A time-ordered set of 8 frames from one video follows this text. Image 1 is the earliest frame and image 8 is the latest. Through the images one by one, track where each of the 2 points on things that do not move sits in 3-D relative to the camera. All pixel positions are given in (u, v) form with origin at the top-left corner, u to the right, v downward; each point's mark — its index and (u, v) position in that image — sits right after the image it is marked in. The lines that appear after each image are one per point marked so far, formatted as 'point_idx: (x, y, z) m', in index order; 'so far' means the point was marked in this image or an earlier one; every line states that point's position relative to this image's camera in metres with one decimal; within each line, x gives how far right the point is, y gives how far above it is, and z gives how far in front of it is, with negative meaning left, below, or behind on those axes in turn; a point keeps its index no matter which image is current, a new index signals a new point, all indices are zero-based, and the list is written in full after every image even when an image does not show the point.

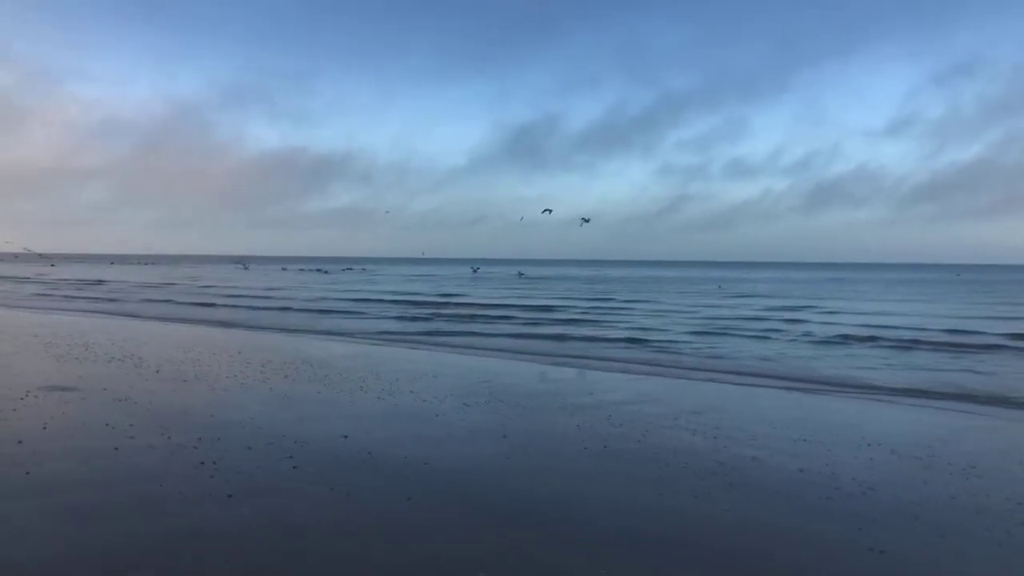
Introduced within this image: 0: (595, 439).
0: (+1.3, -2.3, +10.8) m
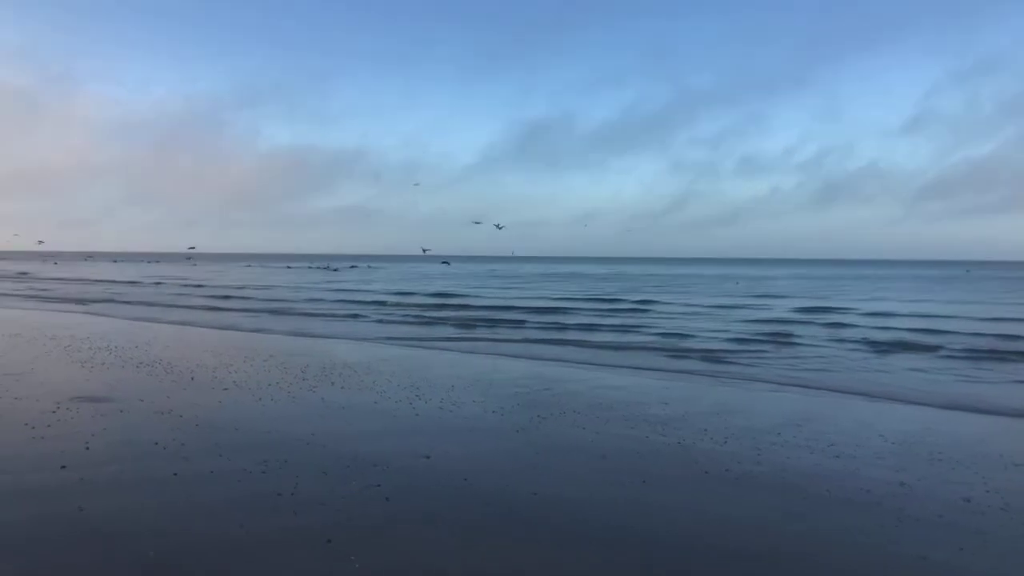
0: (+2.6, -2.3, +9.6) m
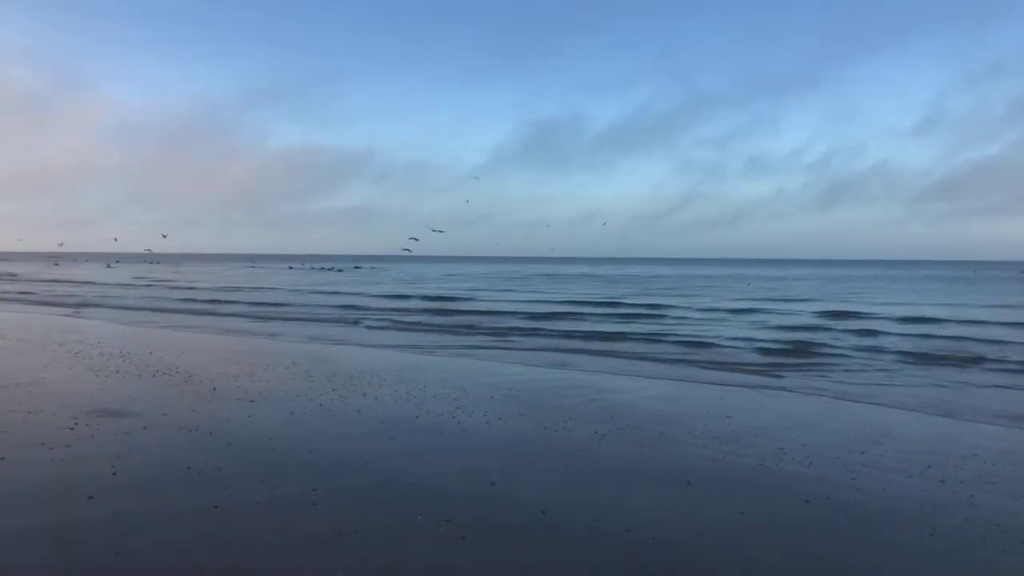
0: (+3.5, -2.4, +8.7) m
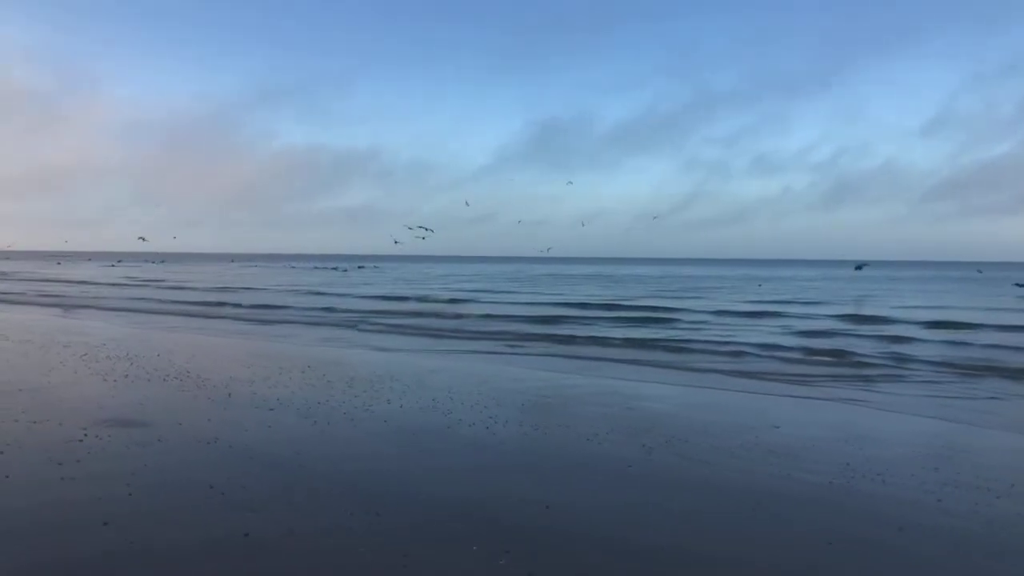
0: (+4.1, -2.4, +7.9) m
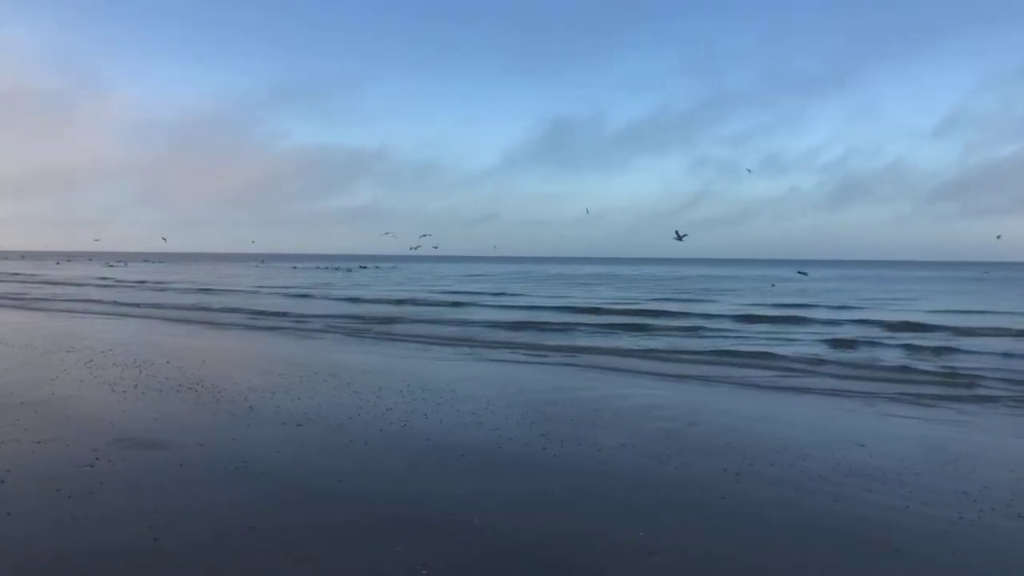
0: (+4.9, -2.5, +6.7) m
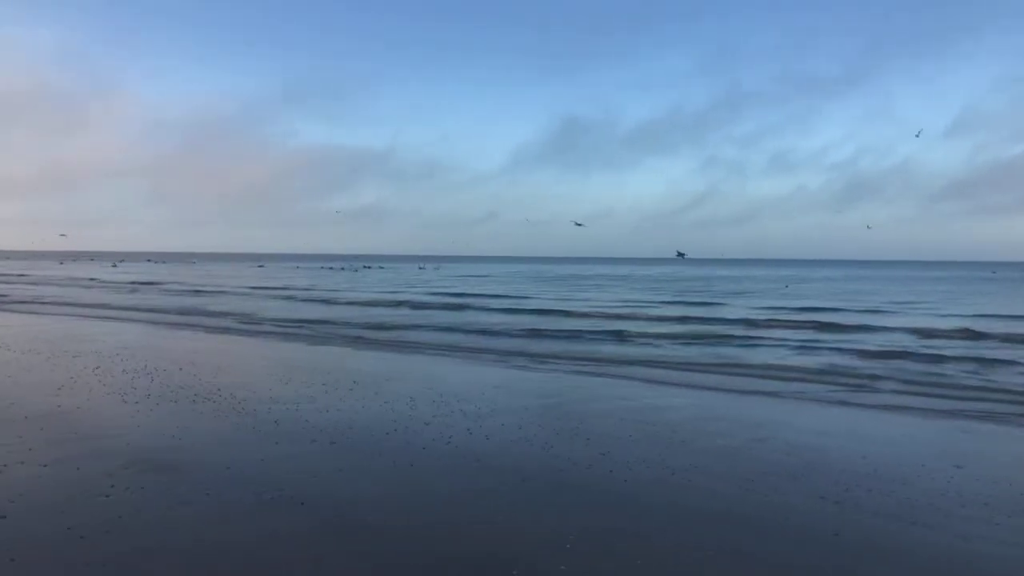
0: (+5.7, -2.5, +5.7) m
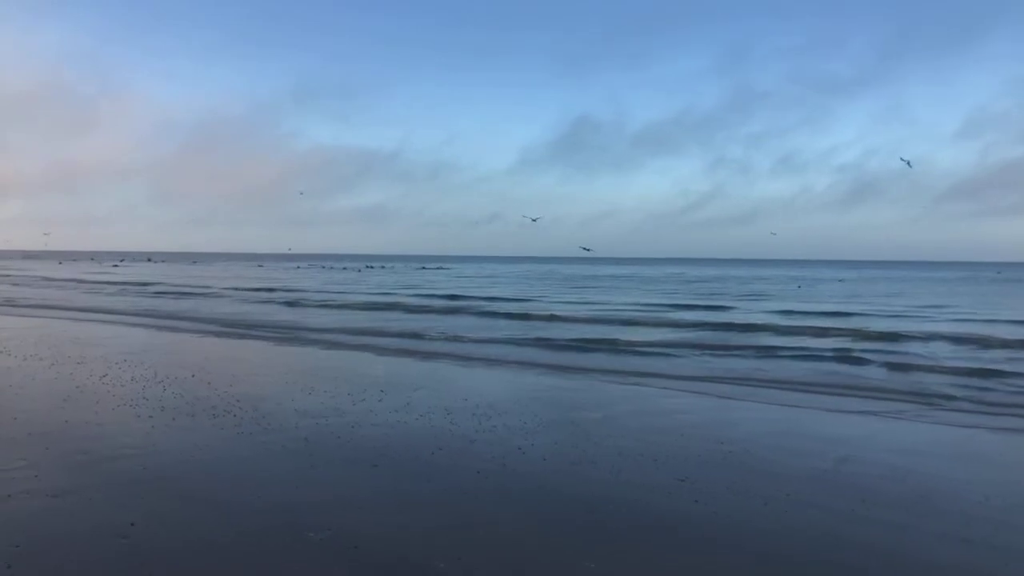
0: (+6.5, -2.6, +4.6) m
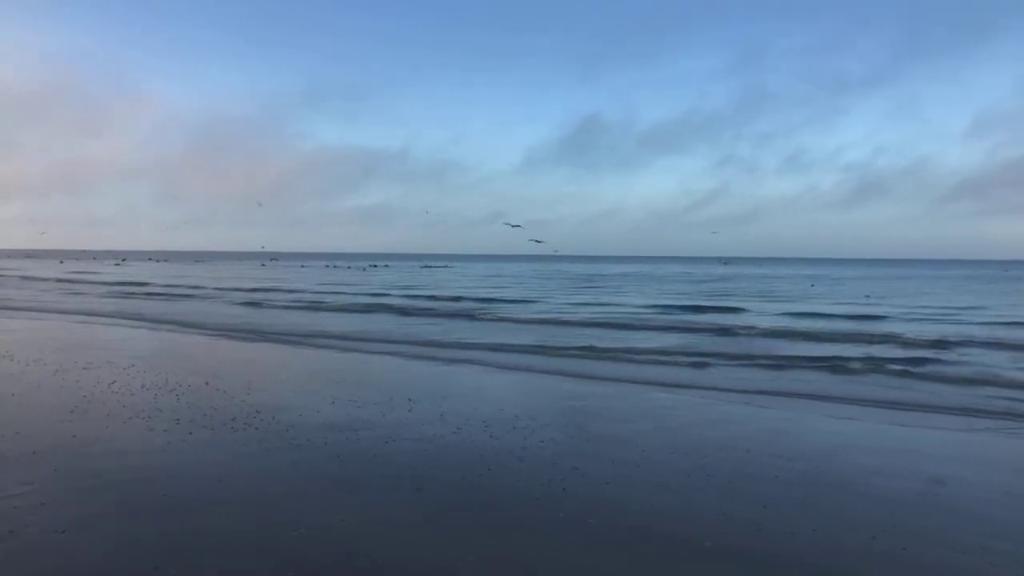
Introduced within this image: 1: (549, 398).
0: (+7.2, -2.6, +3.7) m
1: (+0.9, -2.2, +14.6) m
